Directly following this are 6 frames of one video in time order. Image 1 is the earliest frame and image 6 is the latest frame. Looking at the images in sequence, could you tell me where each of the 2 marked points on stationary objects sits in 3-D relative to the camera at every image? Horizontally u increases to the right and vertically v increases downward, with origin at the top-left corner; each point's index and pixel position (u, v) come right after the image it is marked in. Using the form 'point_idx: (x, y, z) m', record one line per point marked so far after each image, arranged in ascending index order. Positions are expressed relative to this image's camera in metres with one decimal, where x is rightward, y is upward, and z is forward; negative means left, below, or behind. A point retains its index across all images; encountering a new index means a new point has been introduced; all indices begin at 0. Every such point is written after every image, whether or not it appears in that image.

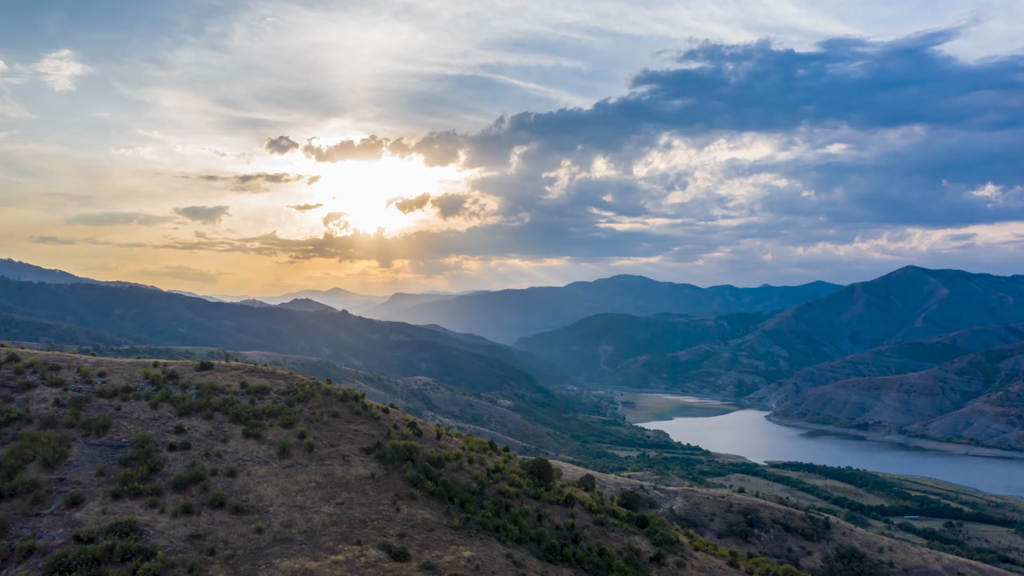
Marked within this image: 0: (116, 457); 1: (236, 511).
0: (-9.7, -4.1, +15.6) m
1: (-6.3, -5.1, +14.6) m
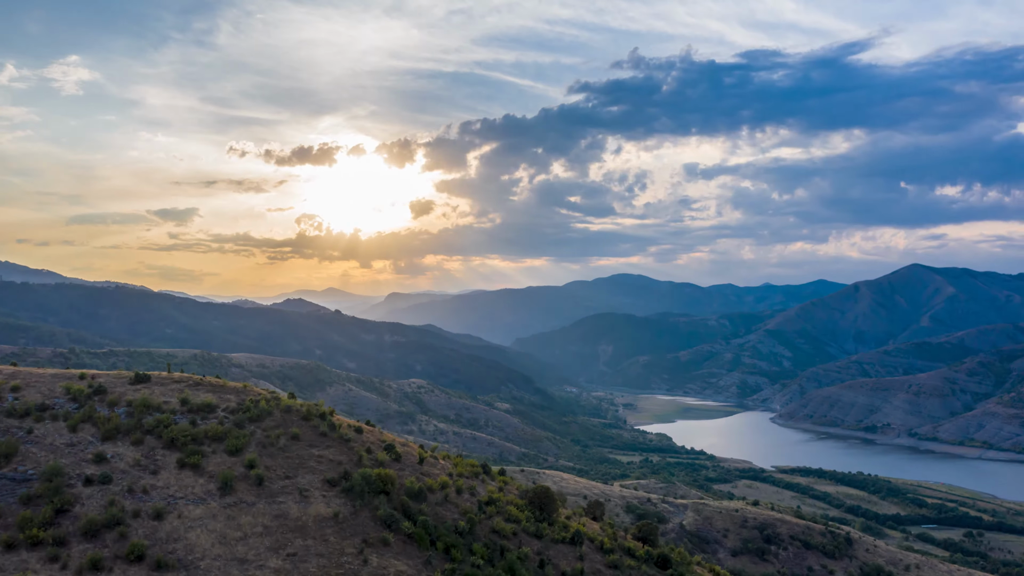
0: (-9.8, -4.1, +12.6) m
1: (-6.4, -5.1, +11.6) m
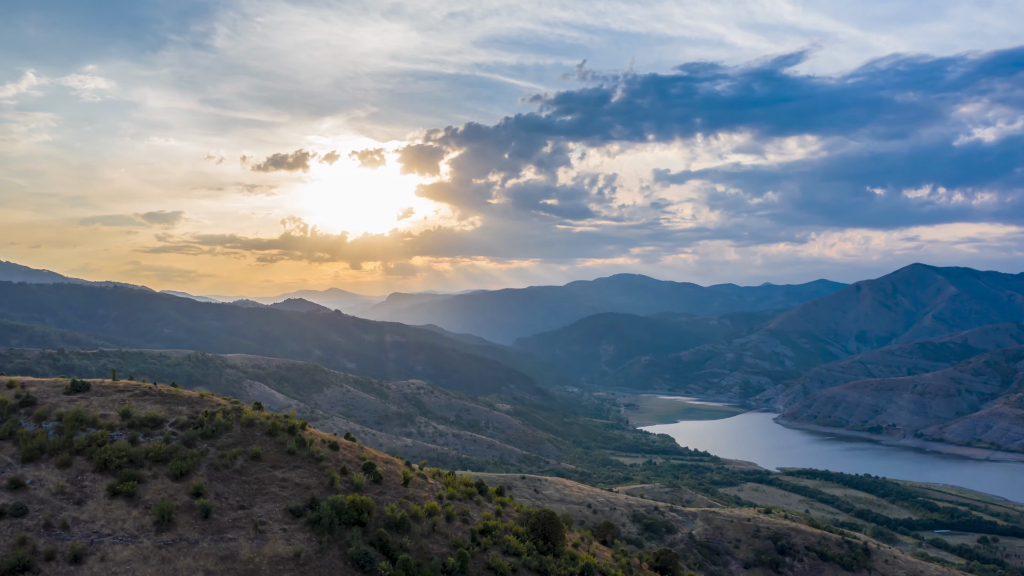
0: (-9.8, -3.9, +10.3) m
1: (-6.4, -4.9, +9.4) m
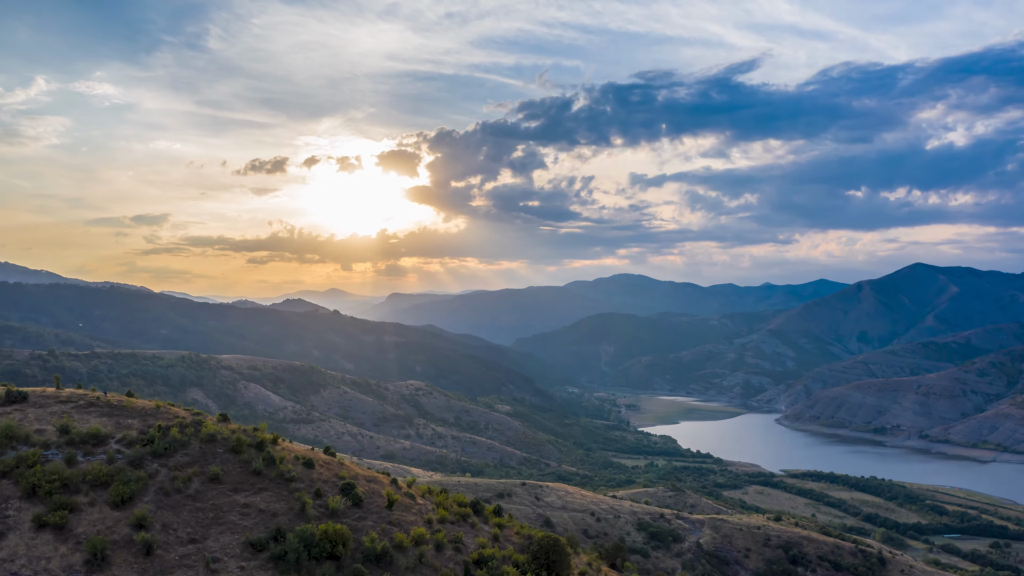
0: (-9.8, -3.9, +8.7) m
1: (-6.5, -4.9, +7.7) m
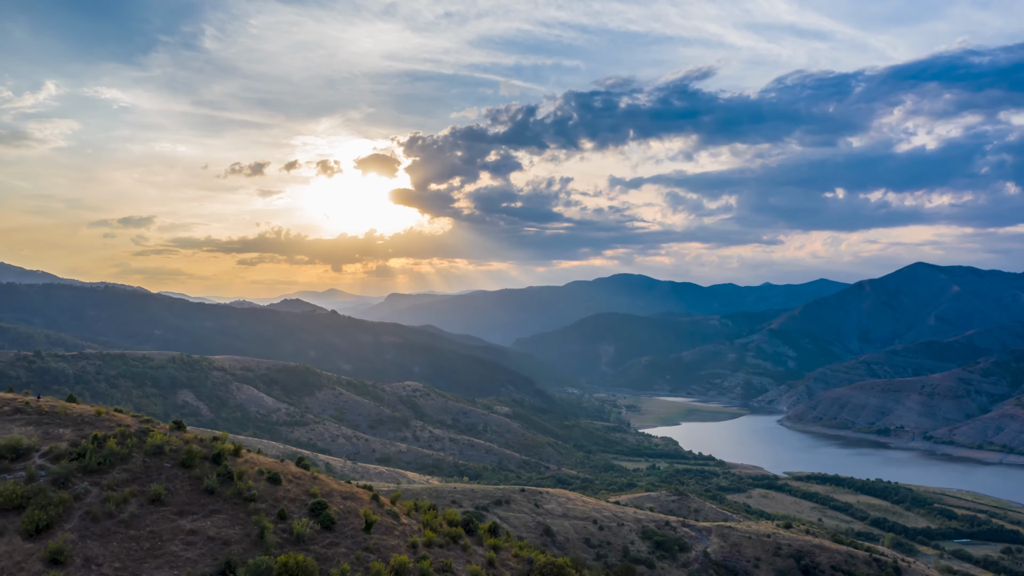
0: (-9.8, -3.7, +6.9) m
1: (-6.5, -4.6, +6.0) m
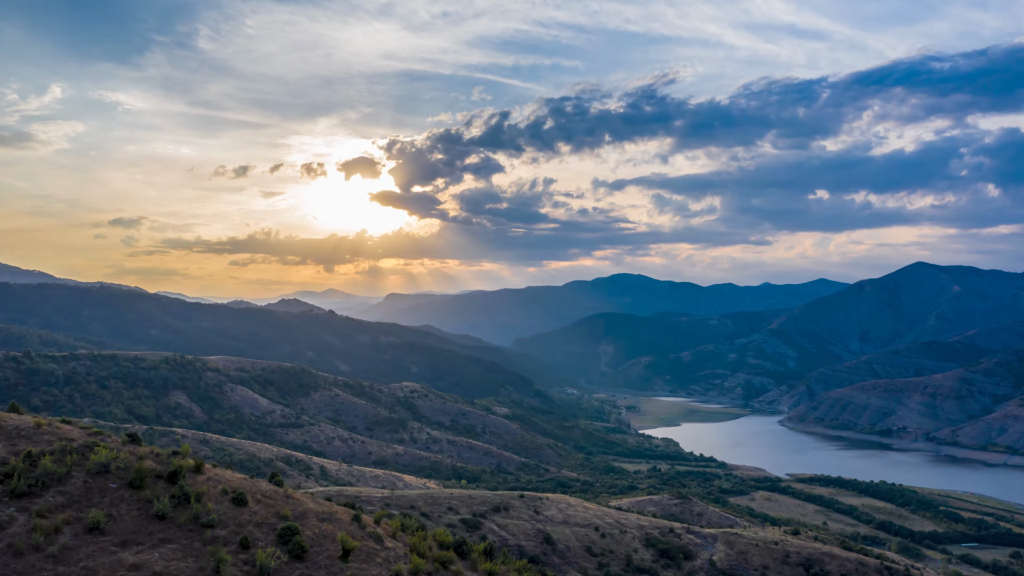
0: (-9.9, -3.6, +5.6) m
1: (-6.5, -4.6, +4.6) m
